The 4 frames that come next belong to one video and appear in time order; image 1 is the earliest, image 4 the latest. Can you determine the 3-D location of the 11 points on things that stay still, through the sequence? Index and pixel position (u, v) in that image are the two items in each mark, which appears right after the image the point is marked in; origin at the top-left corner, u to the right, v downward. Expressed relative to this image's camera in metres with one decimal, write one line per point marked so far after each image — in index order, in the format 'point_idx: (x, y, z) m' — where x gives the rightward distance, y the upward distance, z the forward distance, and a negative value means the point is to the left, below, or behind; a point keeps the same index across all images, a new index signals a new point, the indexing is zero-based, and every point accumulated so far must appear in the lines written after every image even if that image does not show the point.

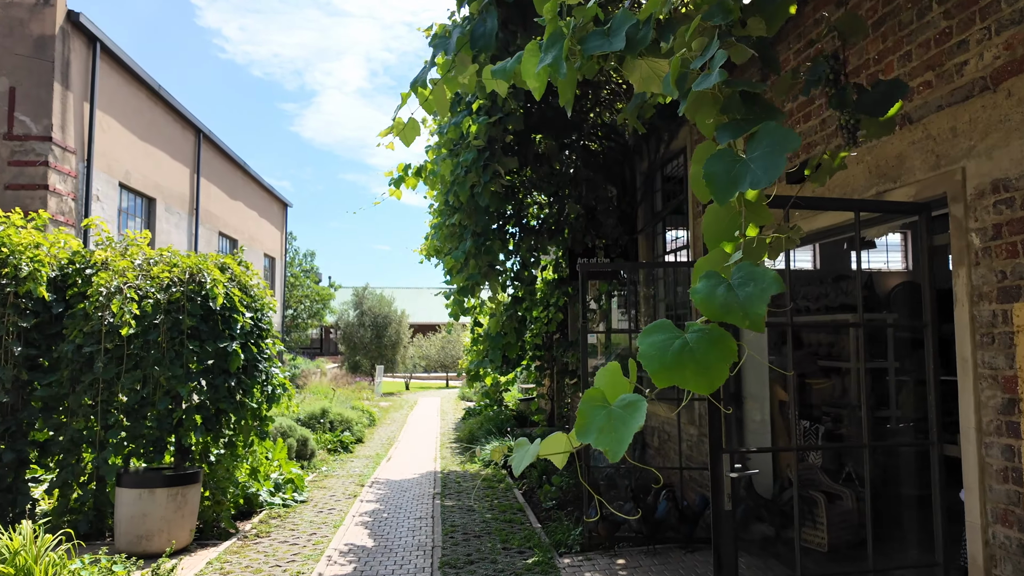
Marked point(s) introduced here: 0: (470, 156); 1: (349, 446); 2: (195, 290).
0: (-0.3, +0.8, +3.9) m
1: (-2.7, -2.7, +10.3) m
2: (-2.5, 0.0, +4.9) m
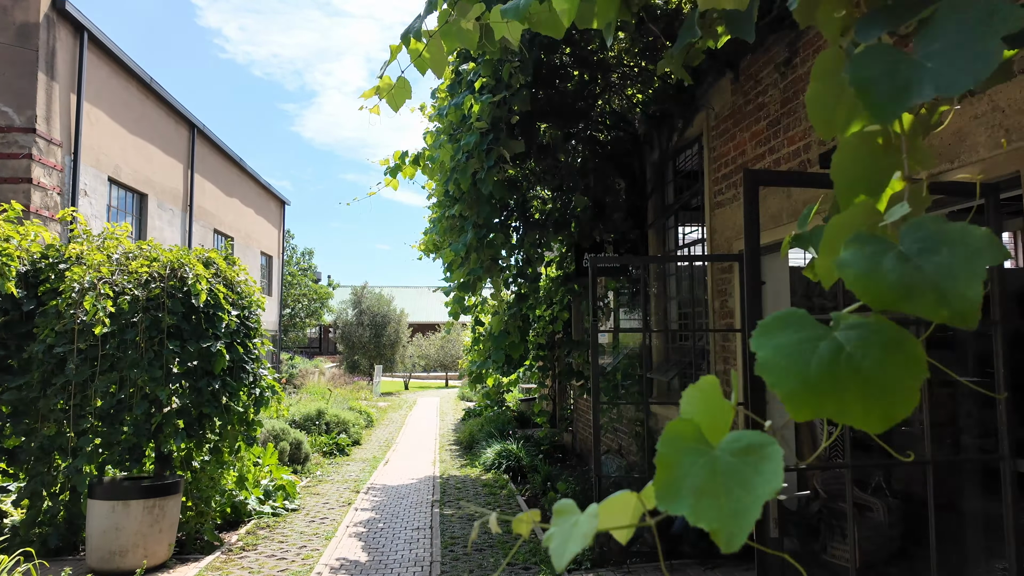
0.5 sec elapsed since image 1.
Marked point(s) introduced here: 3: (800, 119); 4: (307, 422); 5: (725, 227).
0: (-0.2, +0.9, +3.6) m
1: (-2.7, -2.6, +10.0) m
2: (-2.5, 0.0, +4.6) m
3: (+1.6, +0.9, +3.4) m
4: (-3.4, -2.2, +10.2) m
5: (+1.5, +0.4, +4.3) m
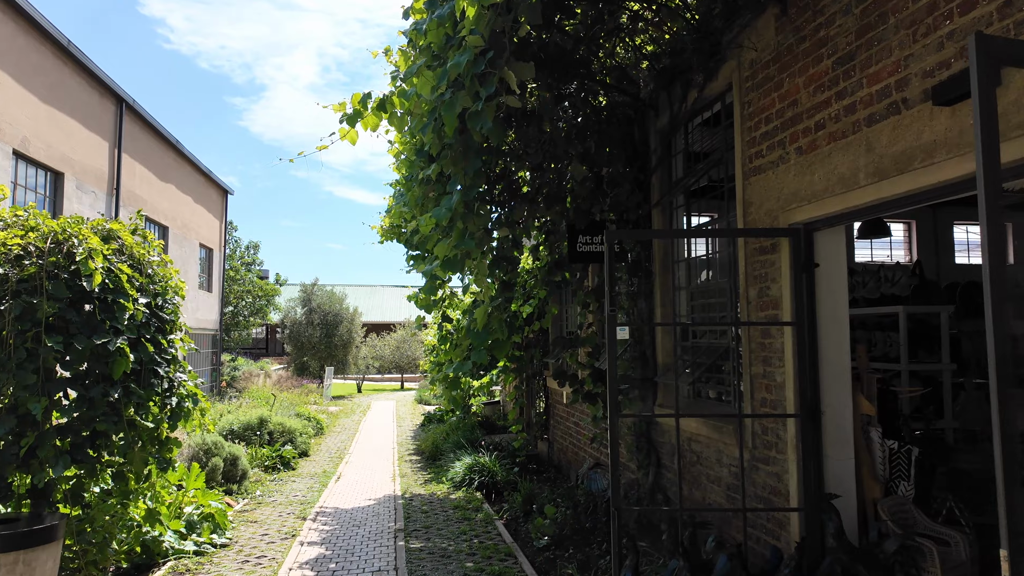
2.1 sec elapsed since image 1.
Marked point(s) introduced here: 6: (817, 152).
0: (-0.2, +1.0, +2.7) m
1: (-3.2, -2.5, +8.9) m
2: (-2.5, +0.1, +3.5) m
3: (+1.6, +1.0, +2.7) m
4: (-3.9, -2.1, +9.0) m
5: (+1.4, +0.5, +3.5) m
6: (+1.5, +0.7, +3.1) m
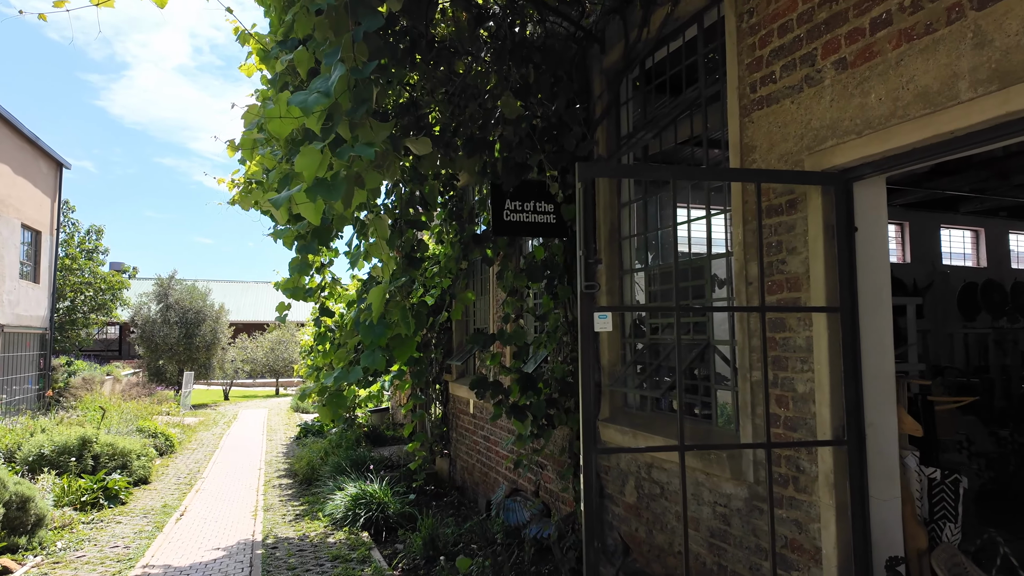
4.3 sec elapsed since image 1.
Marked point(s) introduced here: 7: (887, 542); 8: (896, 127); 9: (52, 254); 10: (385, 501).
0: (-0.4, +1.1, +1.4) m
1: (-4.4, -2.3, +7.0) m
2: (-2.8, +0.3, +1.8) m
3: (+1.4, +1.1, +1.7) m
4: (-5.1, -1.9, +7.0) m
5: (+1.1, +0.6, +2.6) m
6: (+1.3, +0.8, +2.2) m
7: (+1.4, -1.0, +2.3) m
8: (+1.3, +0.5, +2.1) m
9: (-12.0, +0.9, +16.1) m
10: (-1.1, -1.8, +5.3) m
